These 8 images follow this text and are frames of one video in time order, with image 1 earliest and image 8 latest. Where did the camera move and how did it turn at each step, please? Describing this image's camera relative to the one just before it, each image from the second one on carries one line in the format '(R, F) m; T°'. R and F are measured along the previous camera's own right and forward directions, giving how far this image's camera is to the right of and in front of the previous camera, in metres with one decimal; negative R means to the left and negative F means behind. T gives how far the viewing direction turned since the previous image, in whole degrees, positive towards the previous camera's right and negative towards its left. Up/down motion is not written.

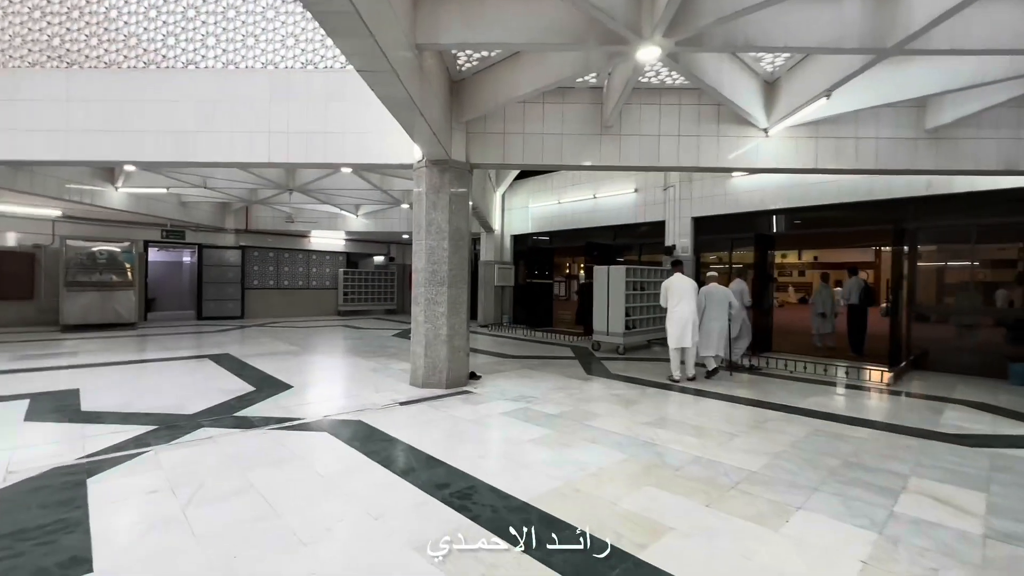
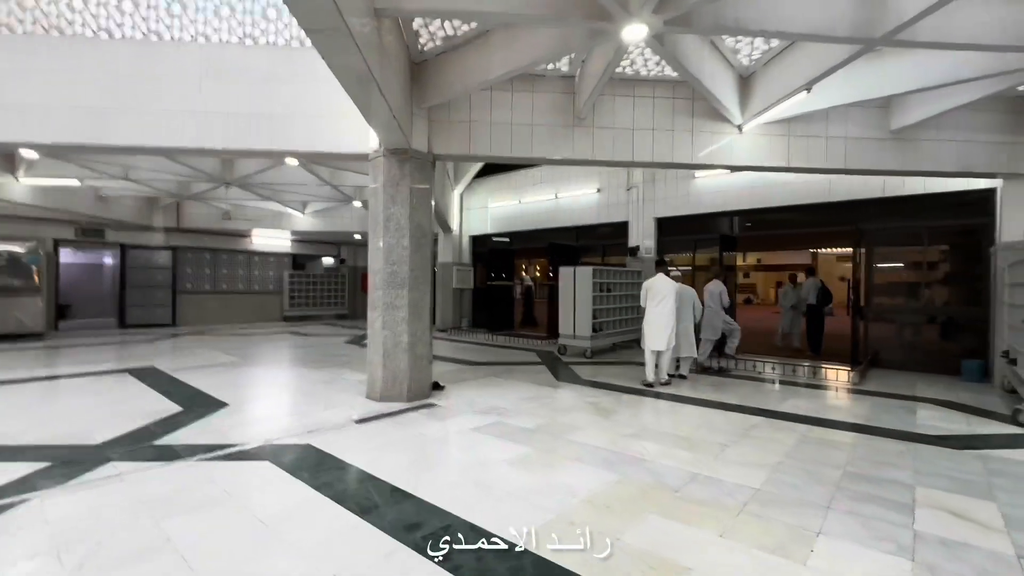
(-0.2, +0.6) m; +6°
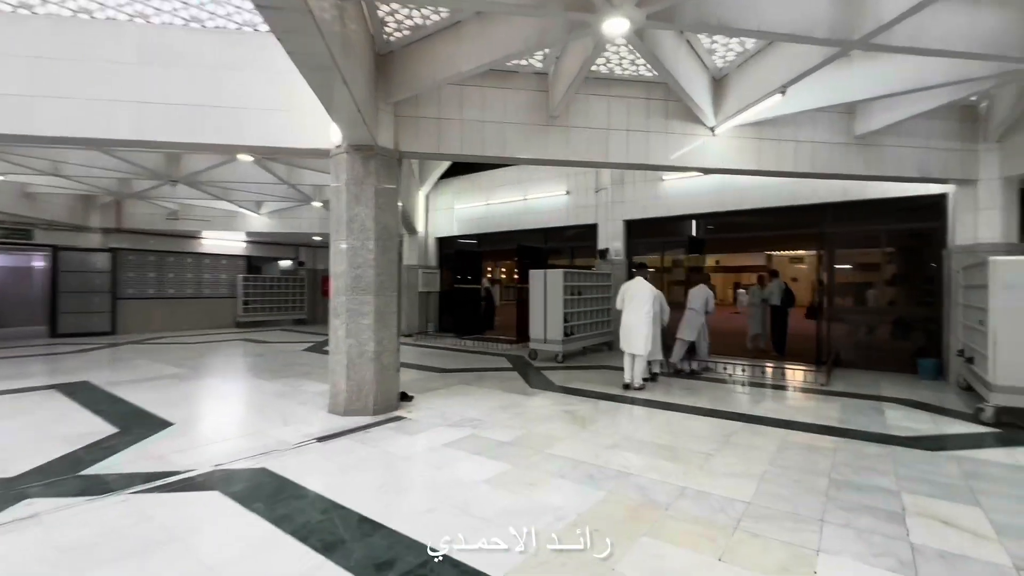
(-0.1, +0.3) m; +4°
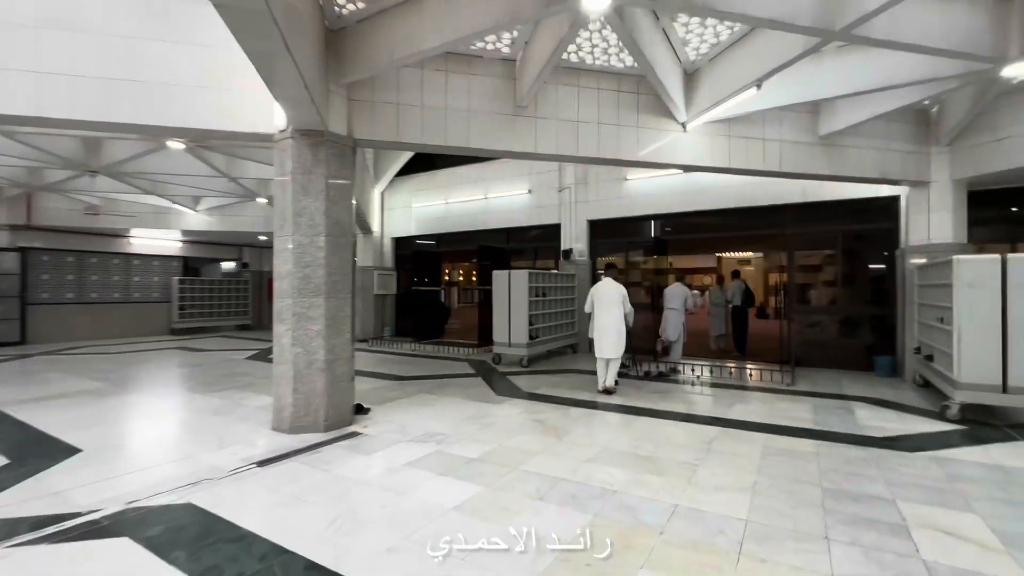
(-0.1, +0.5) m; +5°
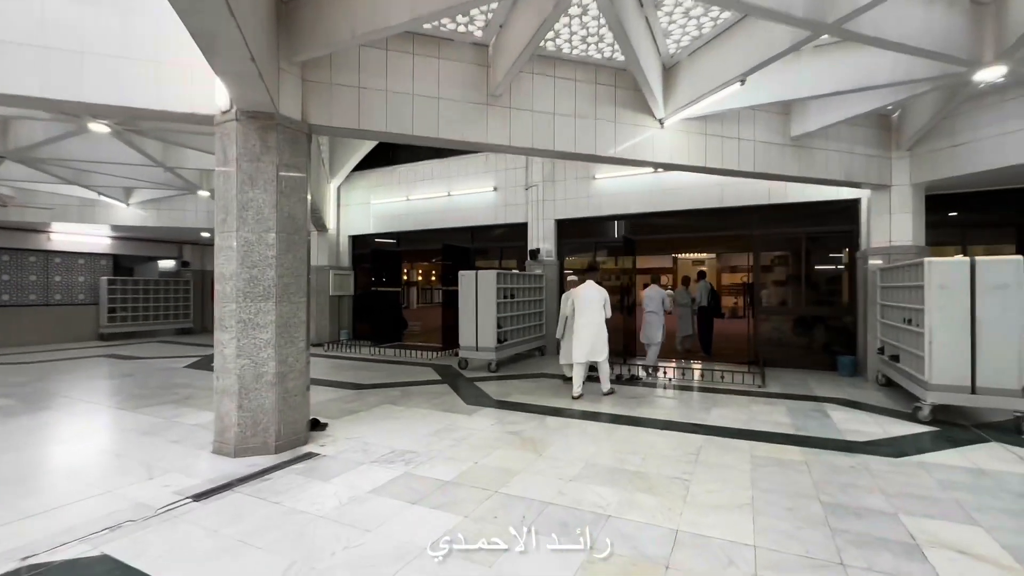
(-0.2, +0.4) m; +5°
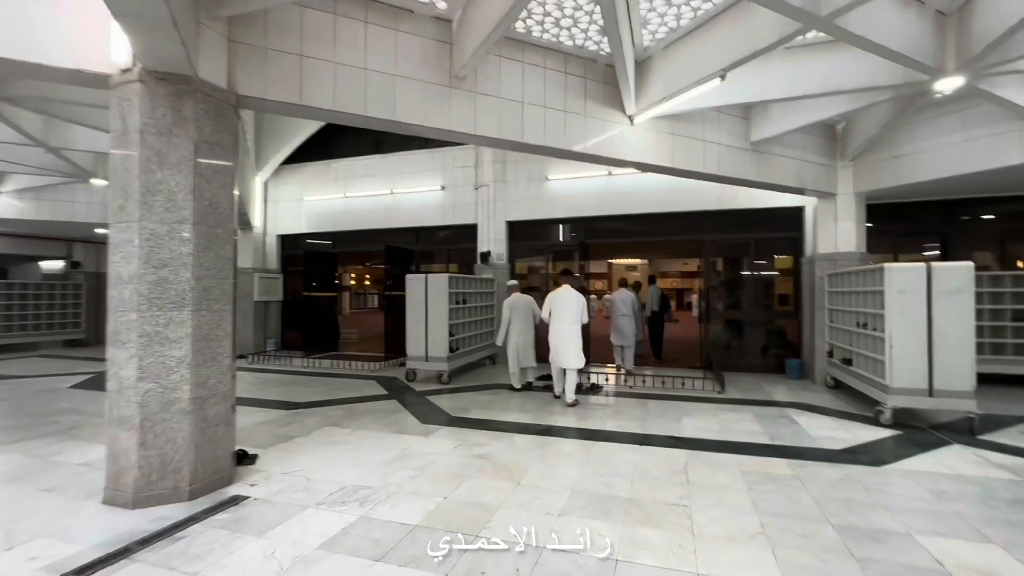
(-0.3, +0.6) m; +8°
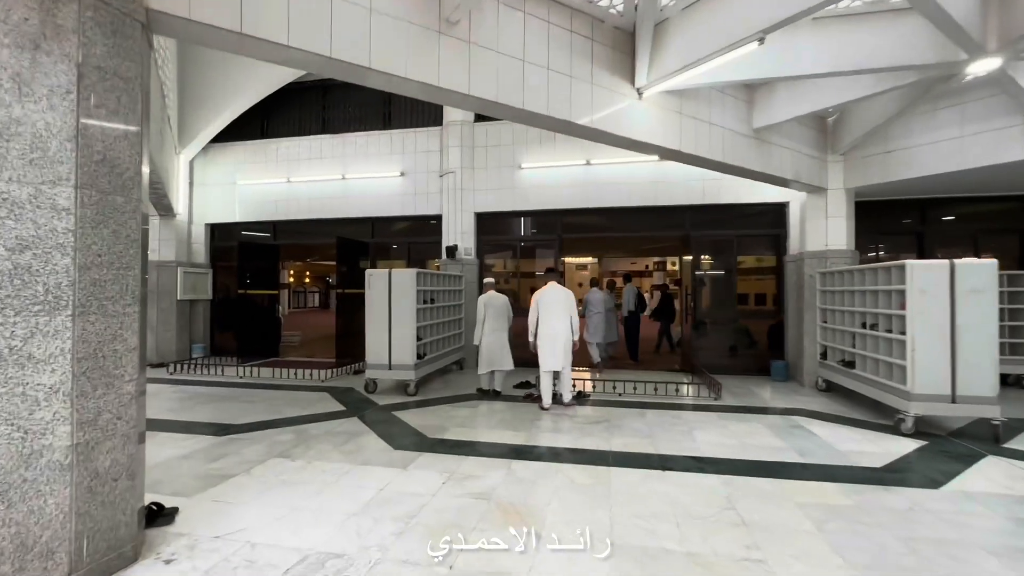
(-0.5, +1.0) m; +7°
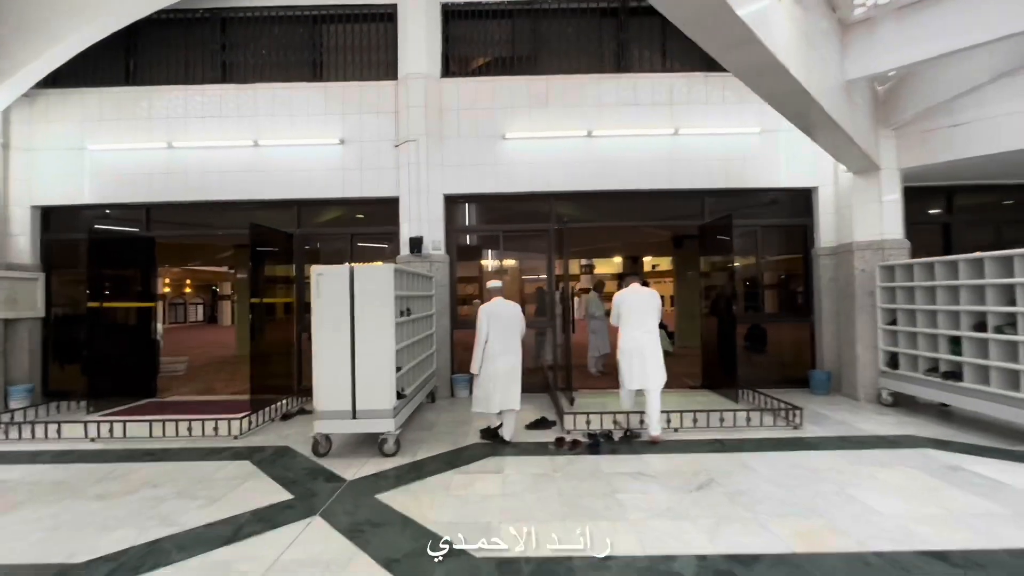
(-1.3, +2.4) m; +11°
